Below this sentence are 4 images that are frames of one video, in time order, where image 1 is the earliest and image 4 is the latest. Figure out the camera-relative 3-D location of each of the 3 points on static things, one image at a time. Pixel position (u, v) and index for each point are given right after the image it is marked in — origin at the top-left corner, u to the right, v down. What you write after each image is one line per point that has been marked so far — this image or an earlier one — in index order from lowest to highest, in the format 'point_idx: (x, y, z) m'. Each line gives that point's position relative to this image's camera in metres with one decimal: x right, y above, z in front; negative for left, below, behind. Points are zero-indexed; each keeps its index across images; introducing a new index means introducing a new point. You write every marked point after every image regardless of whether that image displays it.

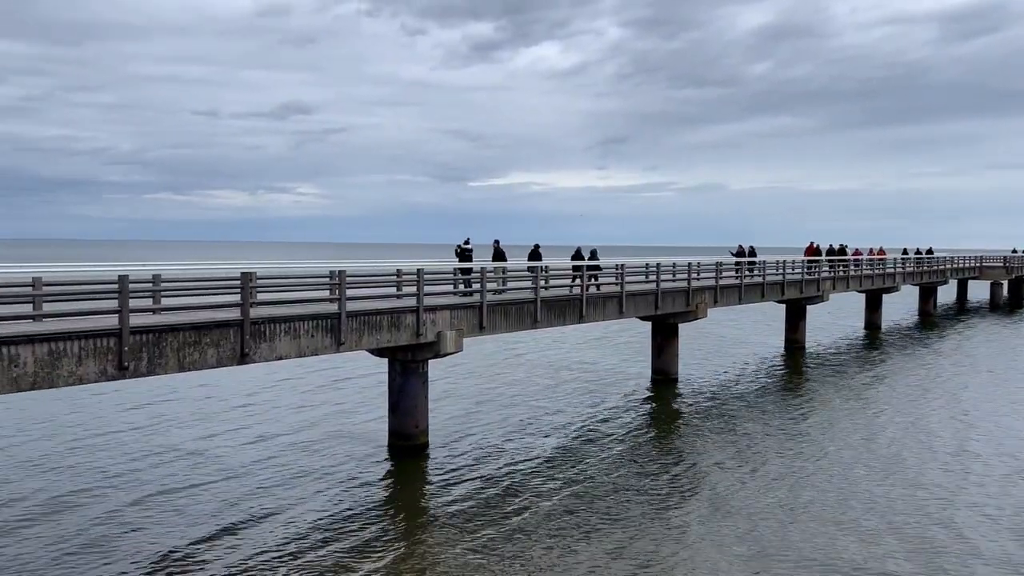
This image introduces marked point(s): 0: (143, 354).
0: (-8.7, -1.5, +18.5) m
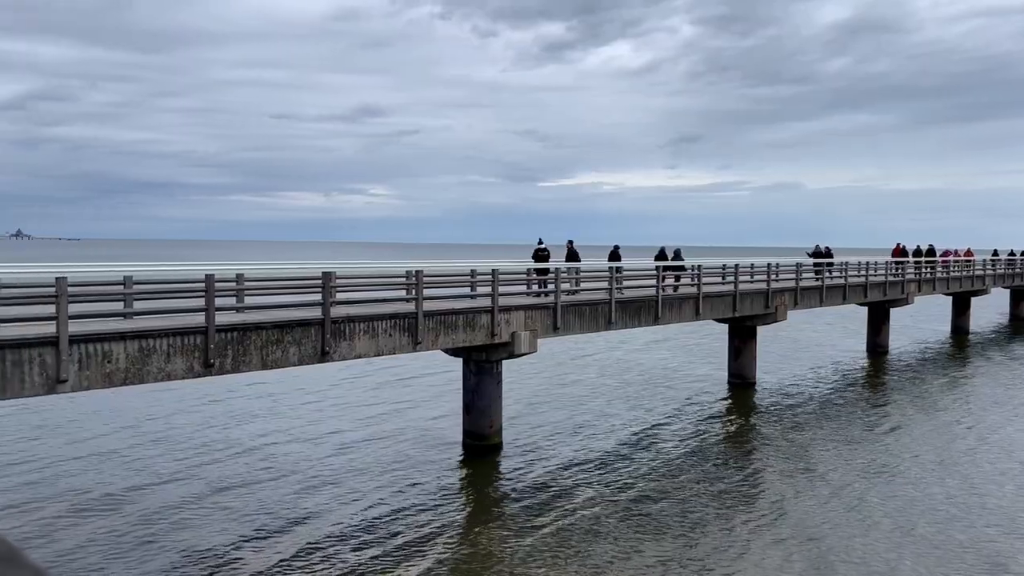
0: (-6.7, -1.5, +18.6) m
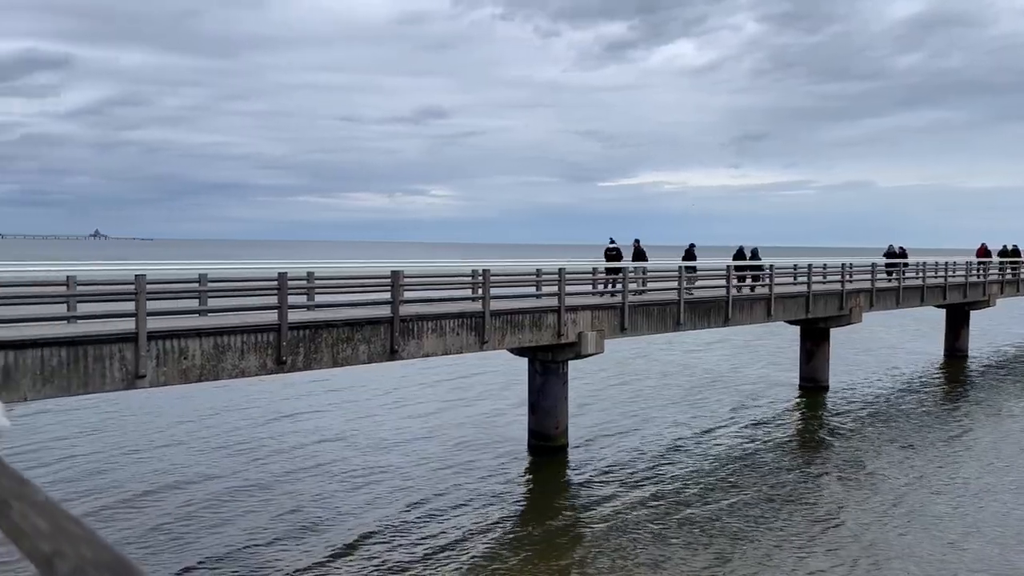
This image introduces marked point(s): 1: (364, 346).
0: (-4.9, -1.4, +18.5) m
1: (-3.7, -1.5, +19.9) m
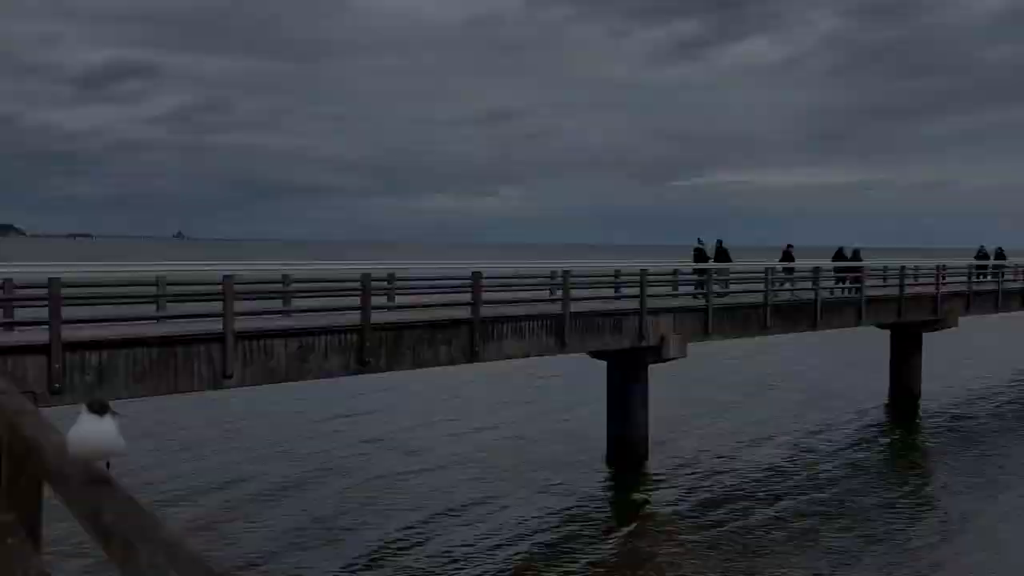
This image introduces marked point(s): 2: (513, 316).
0: (-2.7, -1.5, +18.0) m
1: (-1.4, -1.5, +19.4) m
2: (+0.3, -0.8, +19.9) m
